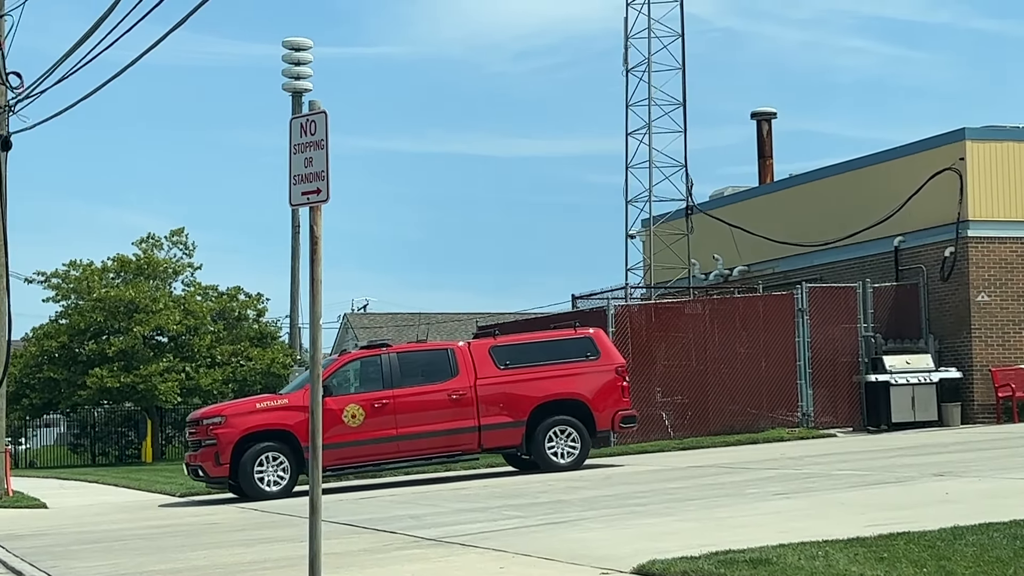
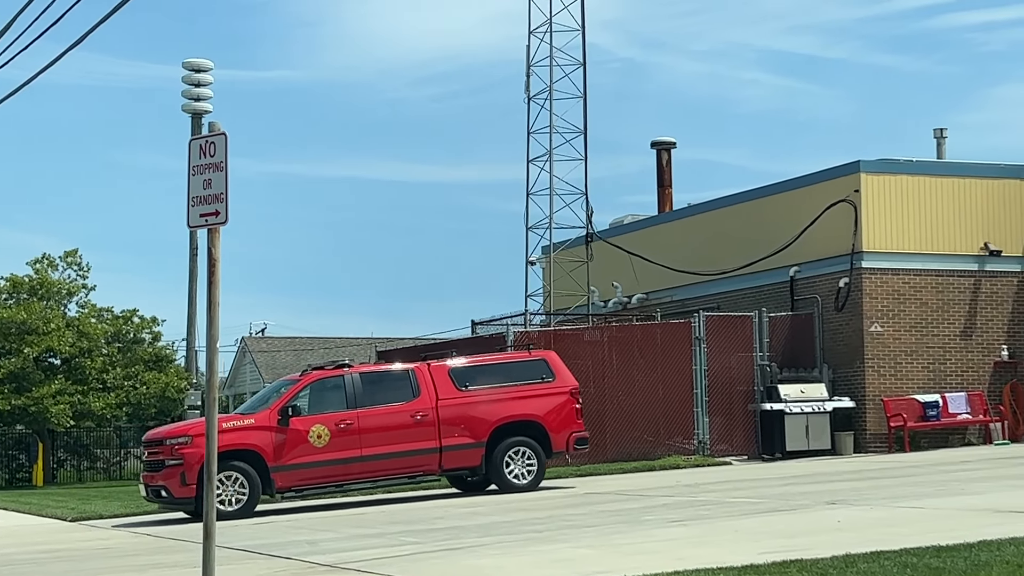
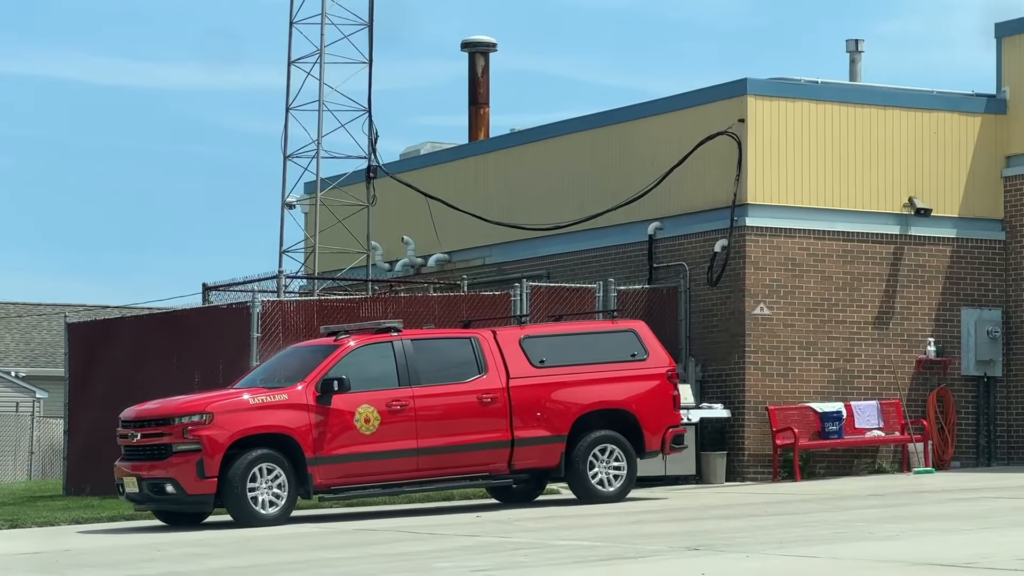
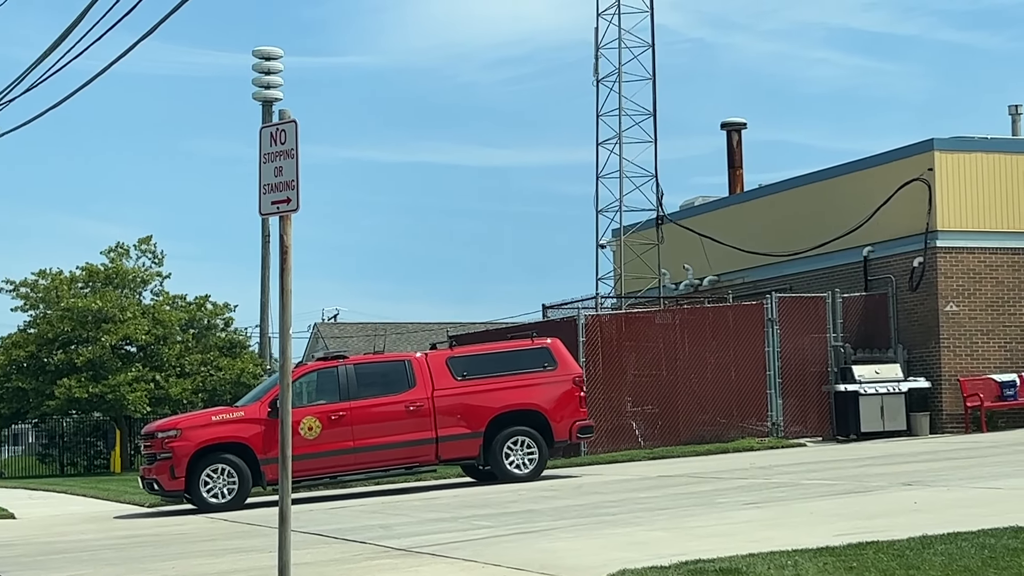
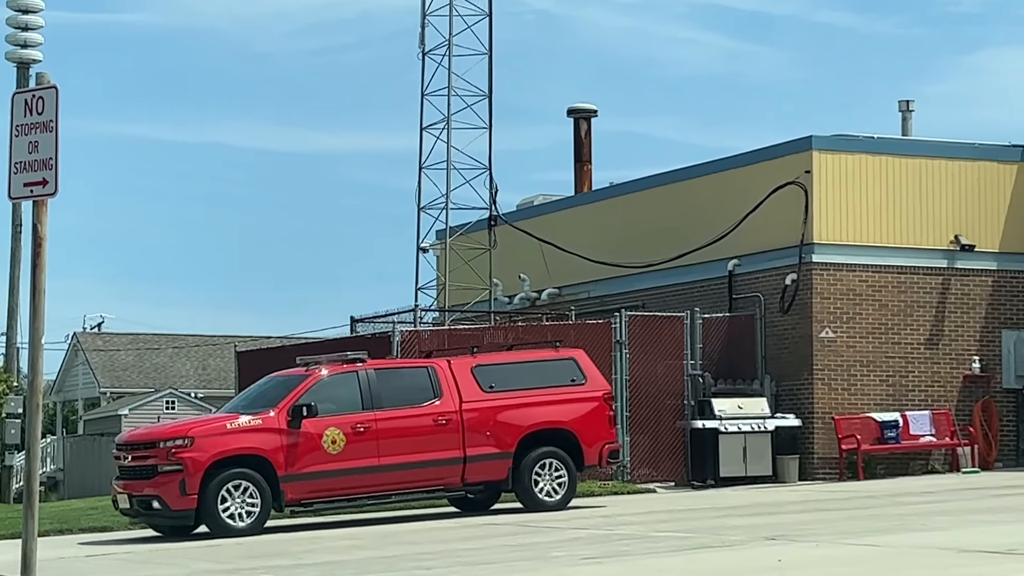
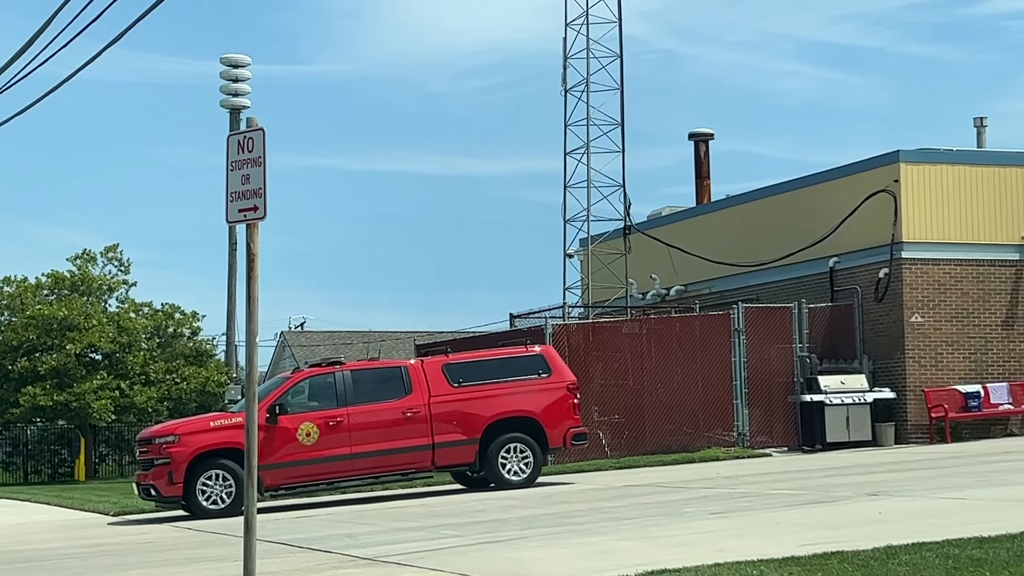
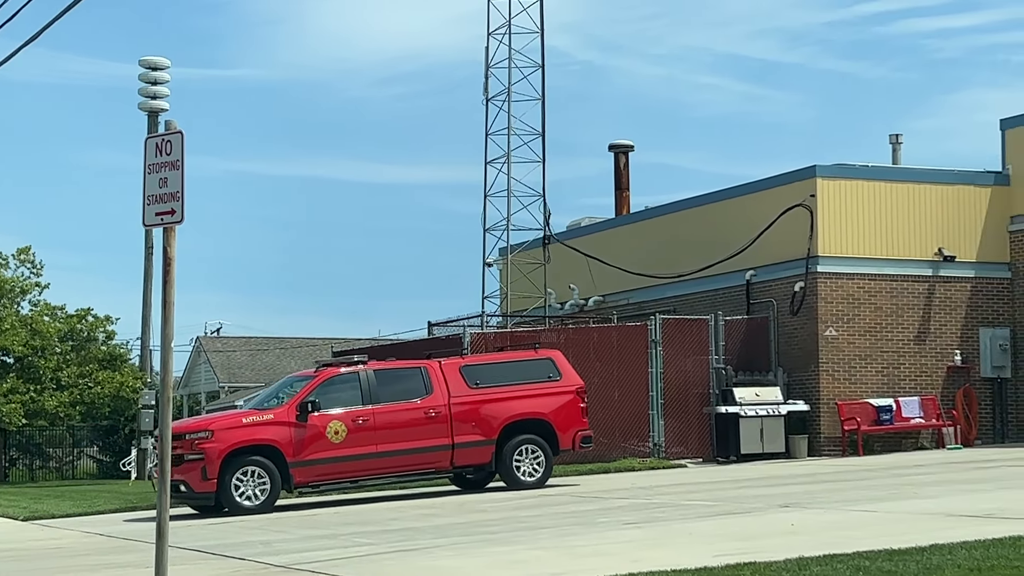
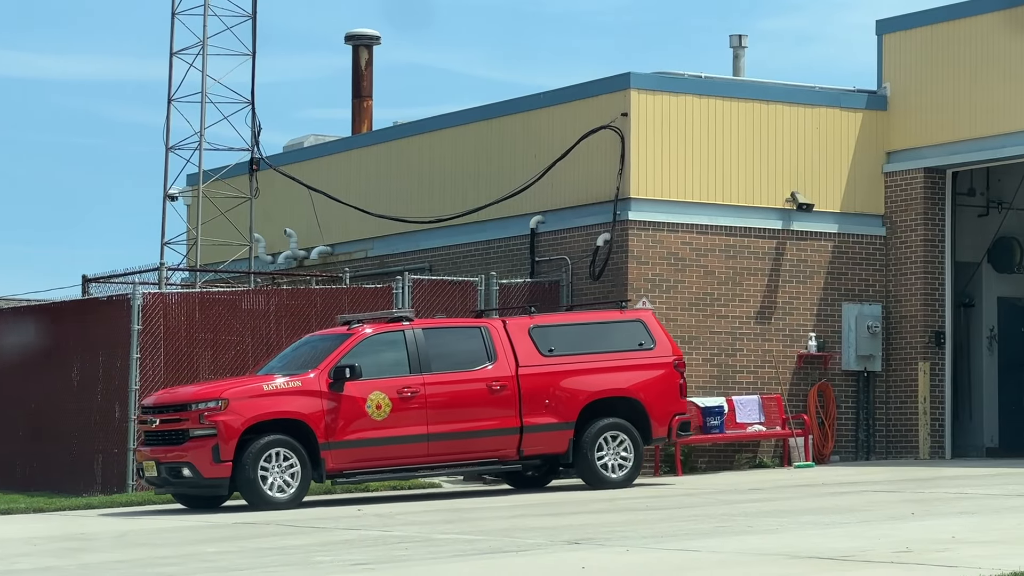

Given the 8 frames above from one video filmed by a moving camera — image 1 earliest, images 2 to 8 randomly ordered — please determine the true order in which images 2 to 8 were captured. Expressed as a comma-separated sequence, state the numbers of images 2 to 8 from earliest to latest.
4, 6, 2, 7, 5, 3, 8
